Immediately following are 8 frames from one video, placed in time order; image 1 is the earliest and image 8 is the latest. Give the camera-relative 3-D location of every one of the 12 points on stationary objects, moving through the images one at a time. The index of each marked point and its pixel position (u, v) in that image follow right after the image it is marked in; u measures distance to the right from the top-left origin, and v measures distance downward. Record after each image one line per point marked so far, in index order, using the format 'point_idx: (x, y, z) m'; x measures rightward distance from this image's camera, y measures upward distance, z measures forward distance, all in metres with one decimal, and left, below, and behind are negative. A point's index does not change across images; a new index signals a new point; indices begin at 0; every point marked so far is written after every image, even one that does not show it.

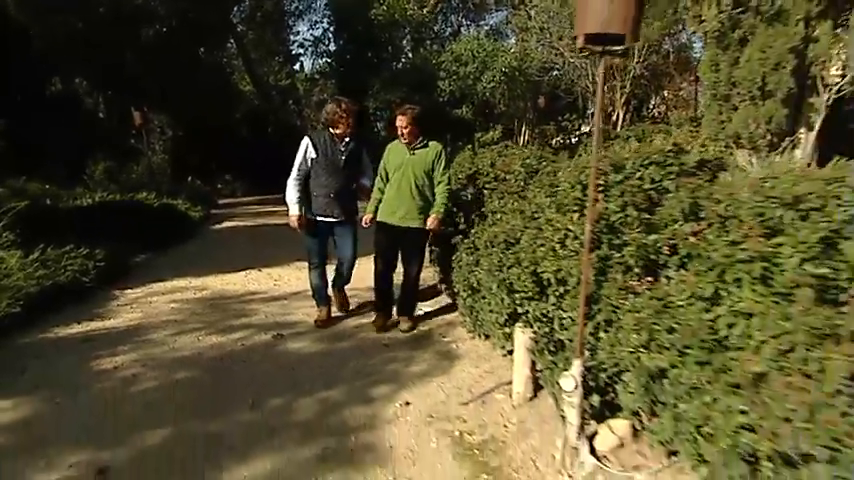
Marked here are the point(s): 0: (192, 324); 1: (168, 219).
0: (-1.9, -0.7, +4.9) m
1: (-3.8, +0.4, +8.9) m
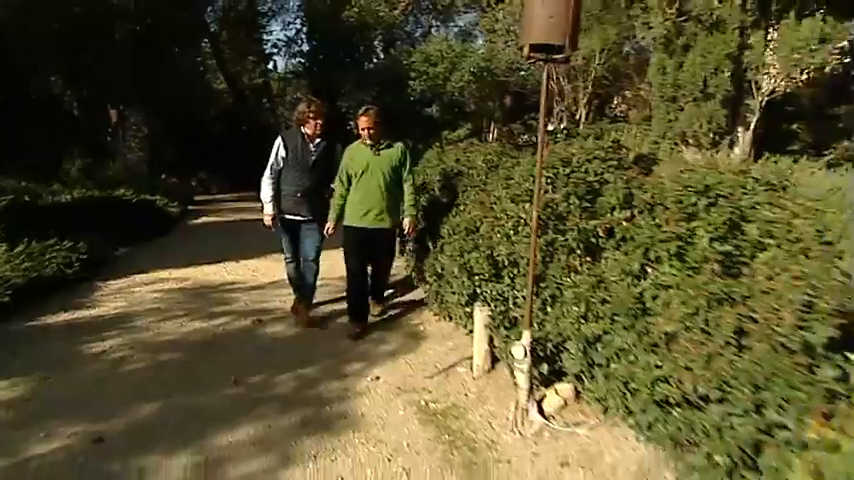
0: (-2.2, -0.6, +5.2) m
1: (-4.3, +0.5, +9.1) m
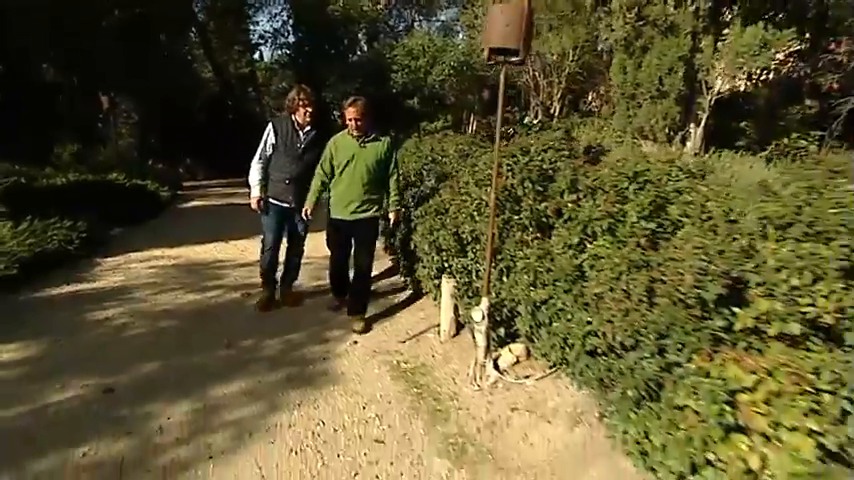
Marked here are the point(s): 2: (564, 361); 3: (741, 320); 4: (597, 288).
0: (-2.5, -0.4, +5.6) m
1: (-4.6, +0.7, +9.5) m
2: (+0.8, -0.7, +3.4) m
3: (+1.4, -0.3, +2.6) m
4: (+0.9, -0.2, +3.0) m
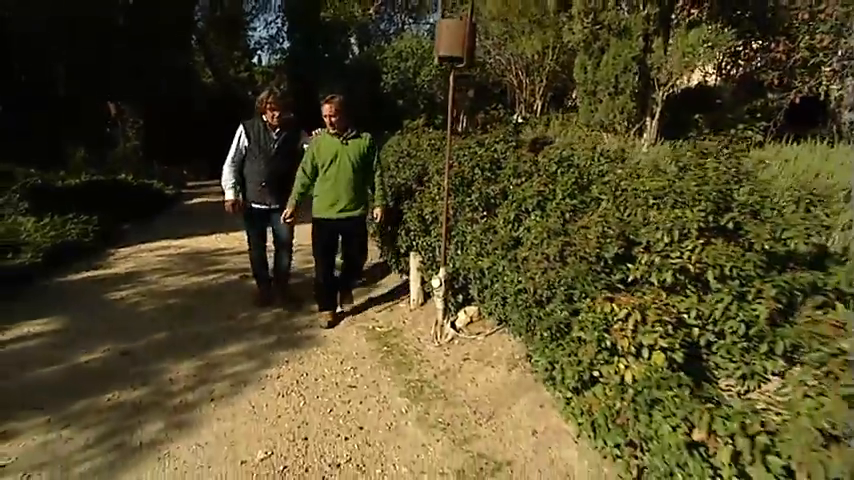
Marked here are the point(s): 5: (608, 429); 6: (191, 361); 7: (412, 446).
0: (-2.7, -0.3, +6.3) m
1: (-4.9, +0.8, +10.2) m
2: (+0.5, -0.5, +4.0) m
3: (+1.1, -0.2, +3.2) m
4: (+0.6, -0.1, +3.7) m
5: (+0.9, -0.9, +3.1) m
6: (-1.8, -0.9, +4.4) m
7: (-0.1, -1.2, +3.4) m
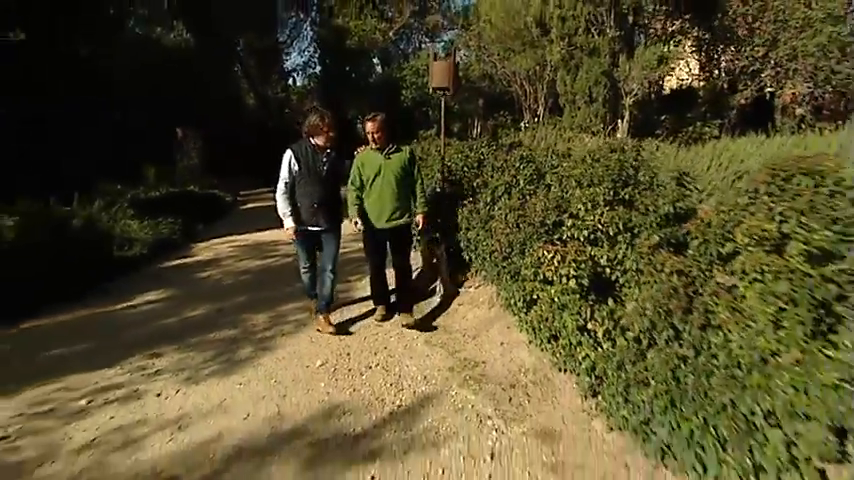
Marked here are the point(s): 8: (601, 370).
0: (-2.5, -0.2, +8.0) m
1: (-4.5, +0.8, +12.0) m
2: (+0.6, -0.3, +5.6) m
3: (+1.1, +0.1, +4.7) m
4: (+0.6, +0.1, +5.3) m
5: (+0.9, -0.7, +4.6) m
6: (-1.7, -0.8, +6.1) m
7: (0.0, -1.0, +5.0) m
8: (+1.1, -0.8, +3.8) m
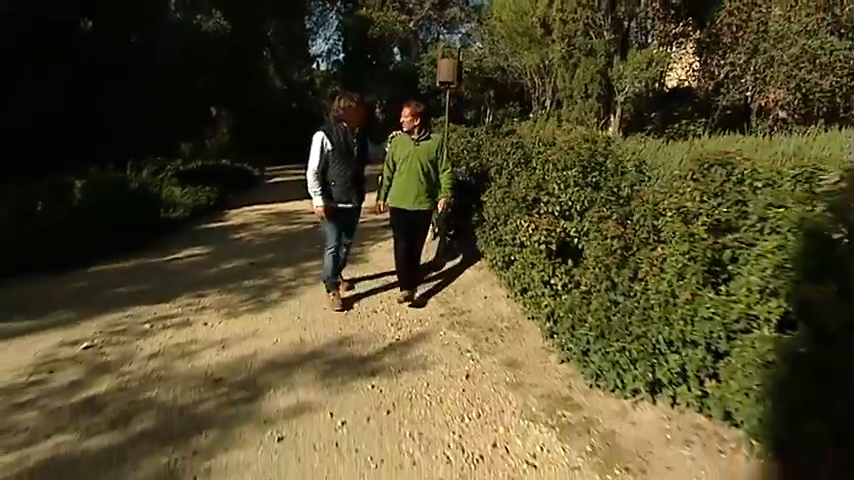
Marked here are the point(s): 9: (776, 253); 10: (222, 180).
0: (-2.5, +0.3, +9.1) m
1: (-4.3, +1.5, +13.1) m
2: (+0.6, 0.0, +6.6) m
3: (+1.1, +0.3, +5.7) m
4: (+0.6, +0.4, +6.3) m
5: (+0.9, -0.4, +5.6) m
6: (-1.7, -0.4, +7.1) m
7: (-0.1, -0.7, +6.1) m
8: (+1.1, -0.6, +4.8) m
9: (+2.0, 0.0, +3.3) m
10: (-4.7, +1.4, +13.4) m
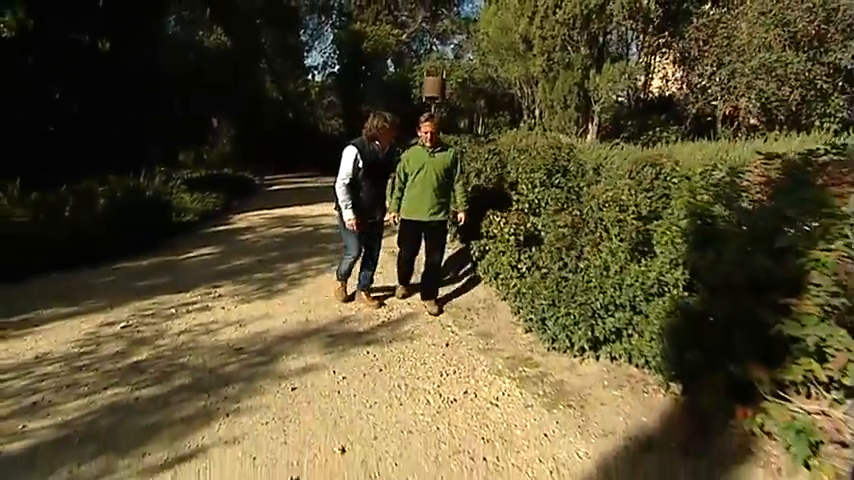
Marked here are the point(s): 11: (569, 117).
0: (-2.6, +0.3, +10.0) m
1: (-4.5, +1.4, +14.0) m
2: (+0.4, +0.1, +7.5) m
3: (+1.0, +0.4, +6.7) m
4: (+0.5, +0.5, +7.2) m
5: (+0.7, -0.3, +6.5) m
6: (-1.9, -0.3, +8.0) m
7: (-0.2, -0.7, +7.0) m
8: (+0.9, -0.5, +5.8) m
9: (+1.8, +0.1, +4.3) m
10: (-4.9, +1.4, +14.3) m
11: (+4.1, +3.6, +16.9) m
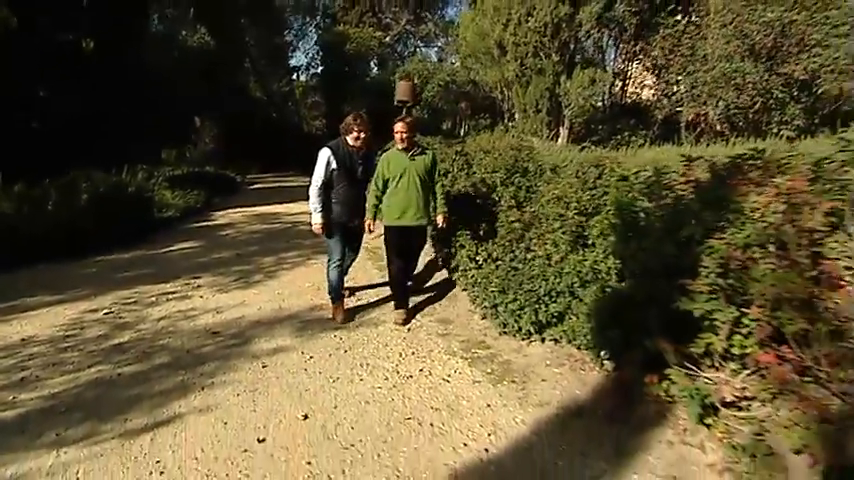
0: (-3.1, +0.3, +10.4) m
1: (-5.1, +1.5, +14.4) m
2: (0.0, +0.1, +8.0) m
3: (+0.6, +0.5, +7.2) m
4: (+0.1, +0.6, +7.7) m
5: (+0.3, -0.3, +7.0) m
6: (-2.3, -0.2, +8.5) m
7: (-0.7, -0.6, +7.4) m
8: (+0.6, -0.4, +6.3) m
9: (+1.5, +0.1, +4.8) m
10: (-5.5, +1.4, +14.7) m
11: (+3.5, +3.6, +17.4) m
